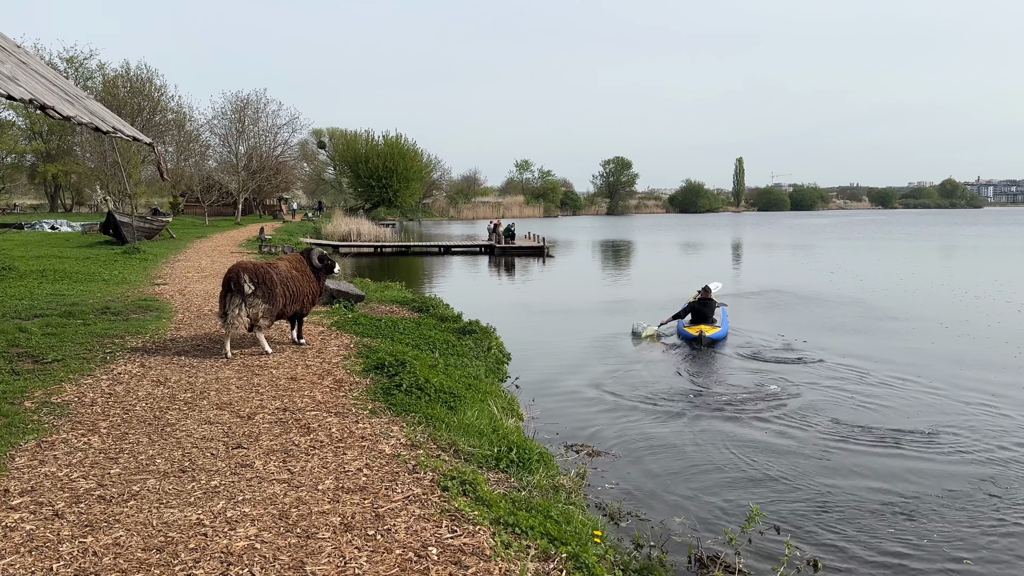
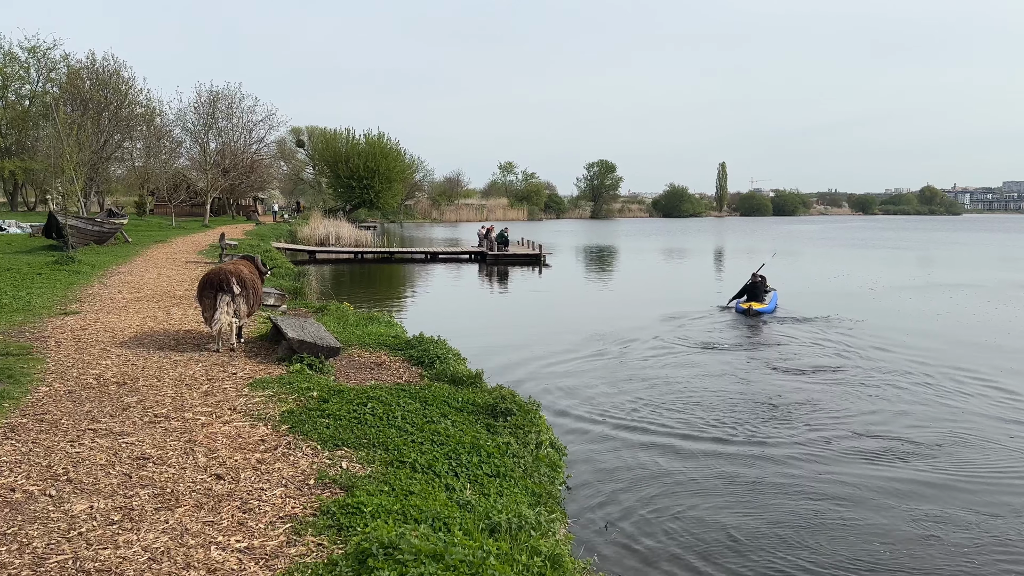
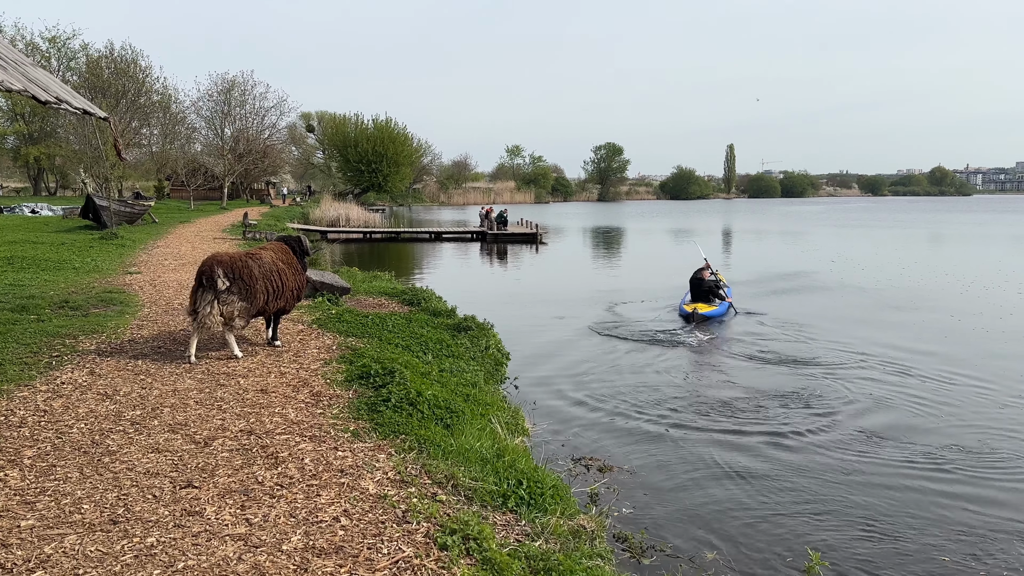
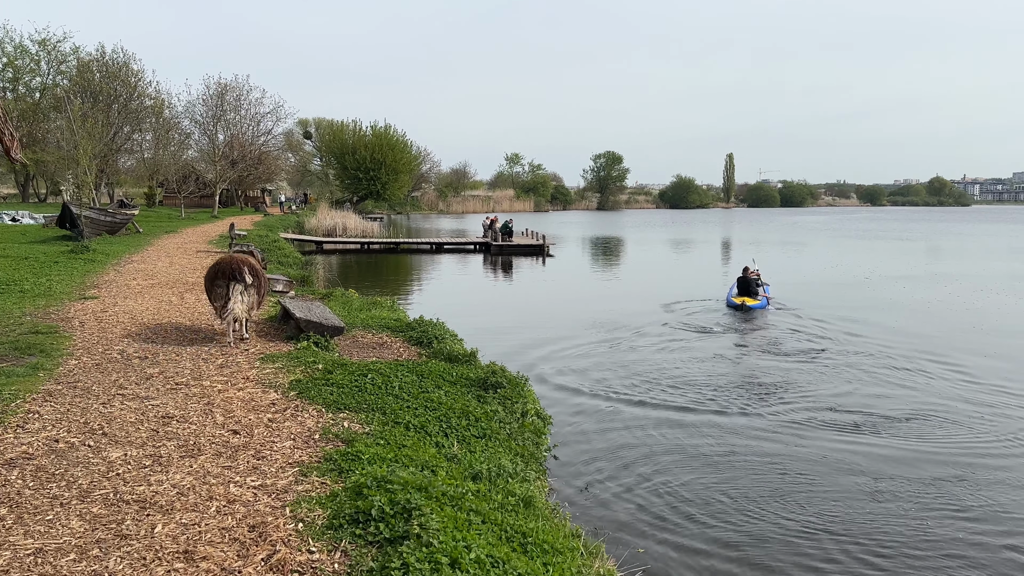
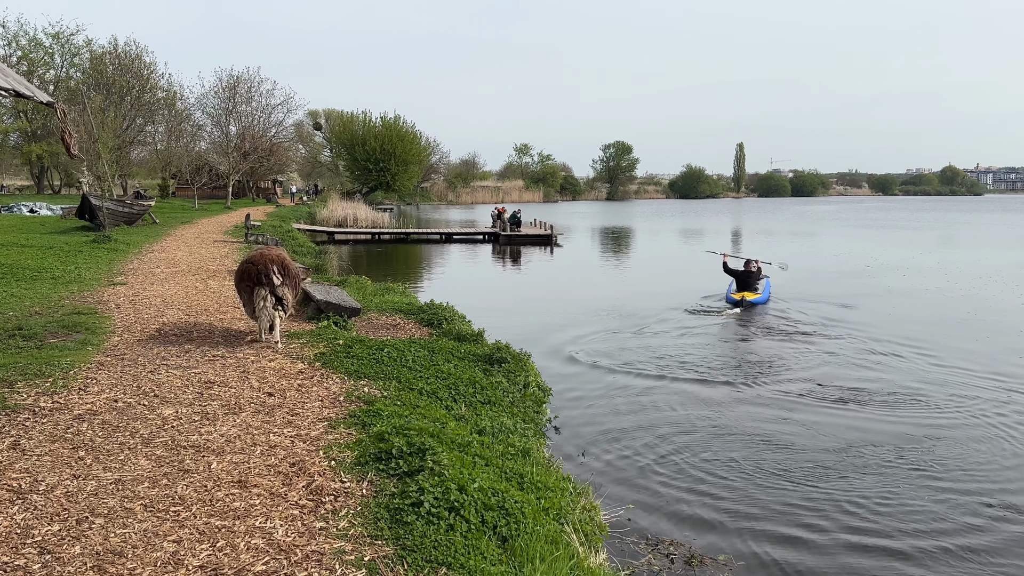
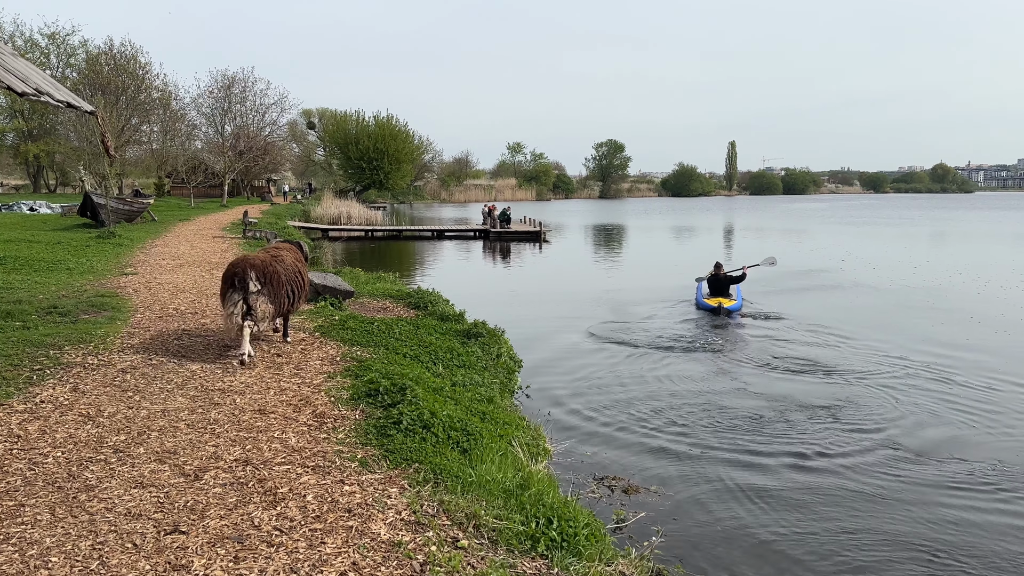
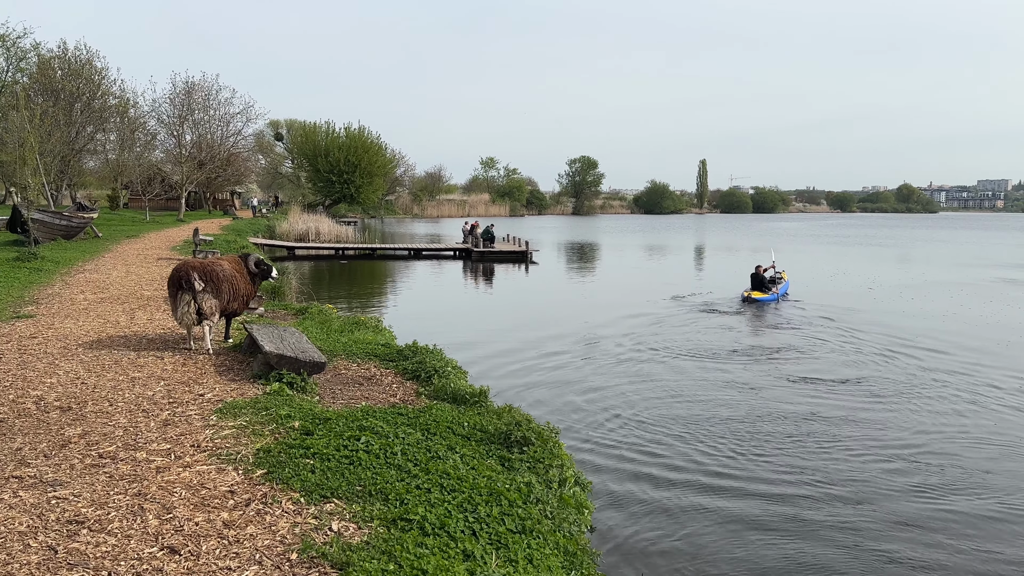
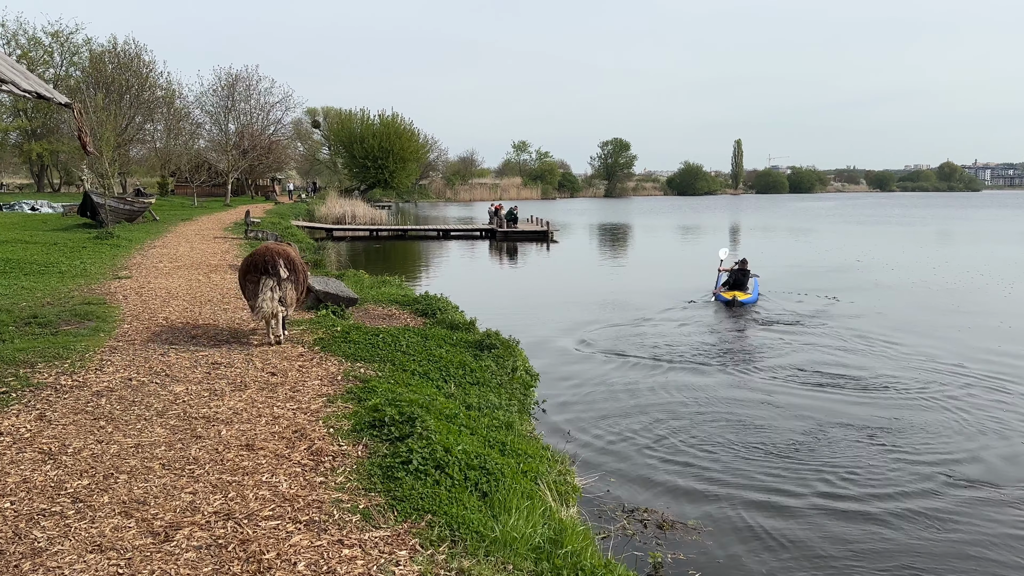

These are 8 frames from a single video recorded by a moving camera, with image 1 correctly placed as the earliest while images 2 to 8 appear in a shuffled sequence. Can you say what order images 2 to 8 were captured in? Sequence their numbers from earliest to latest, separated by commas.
3, 6, 8, 5, 4, 2, 7
